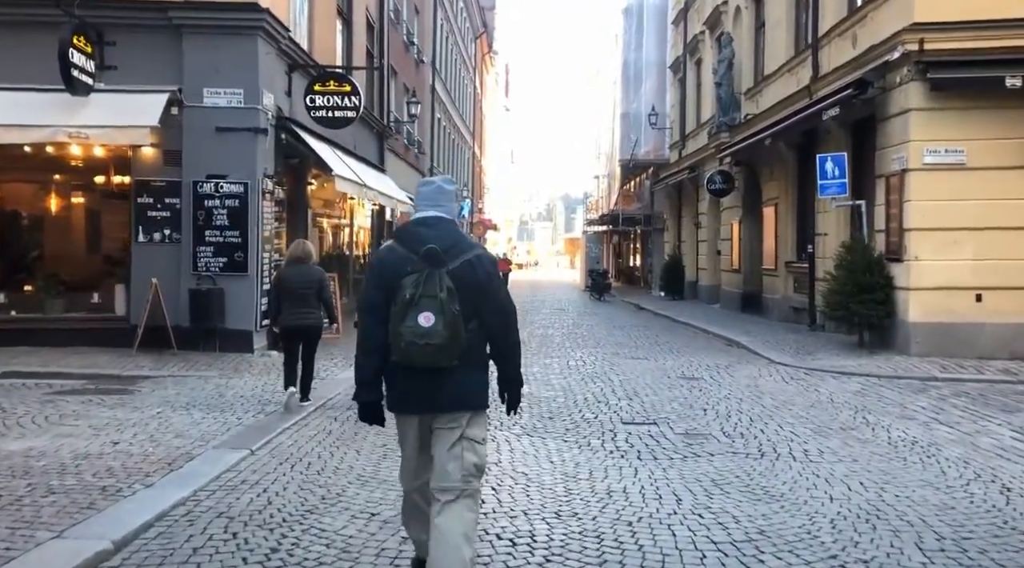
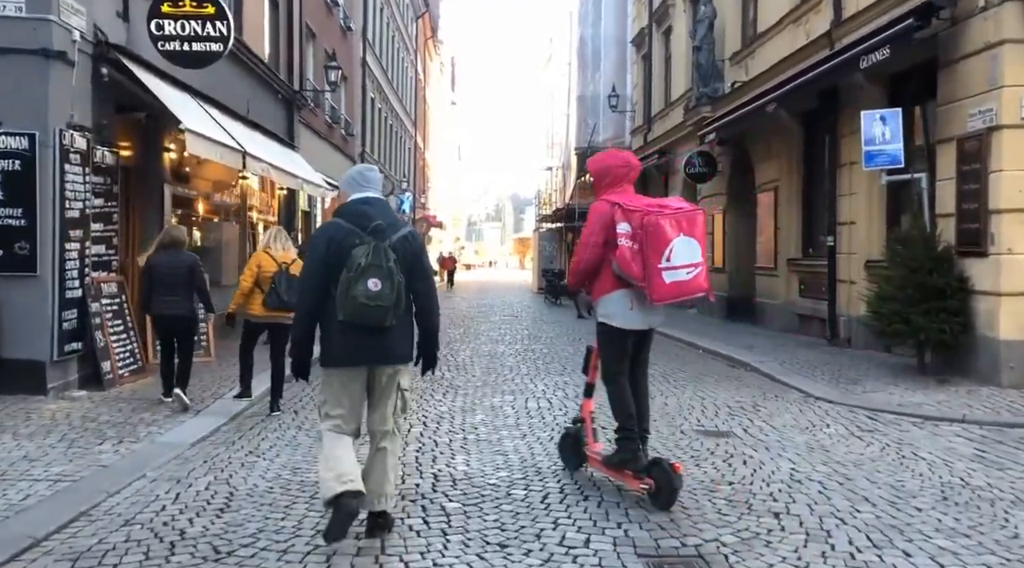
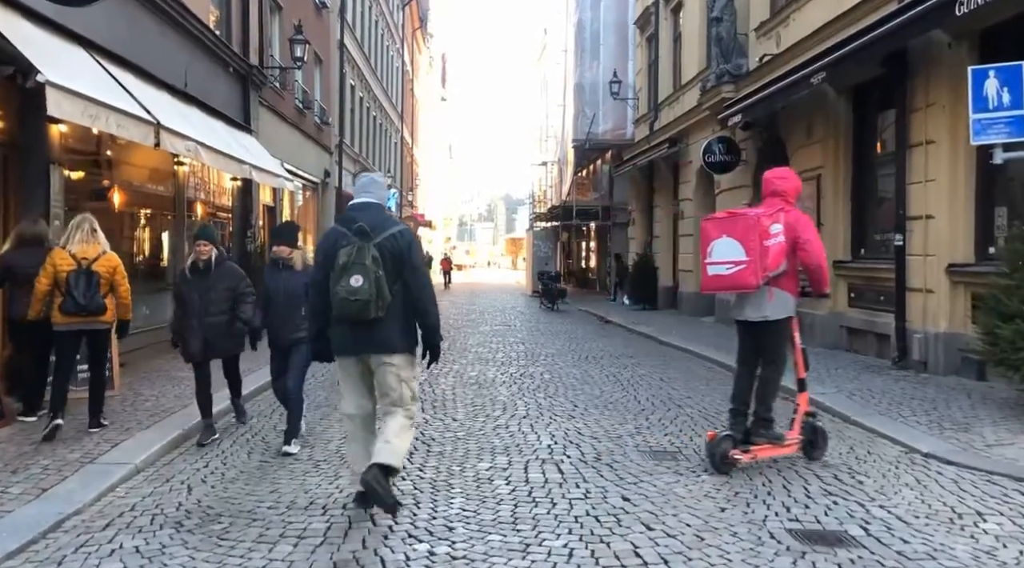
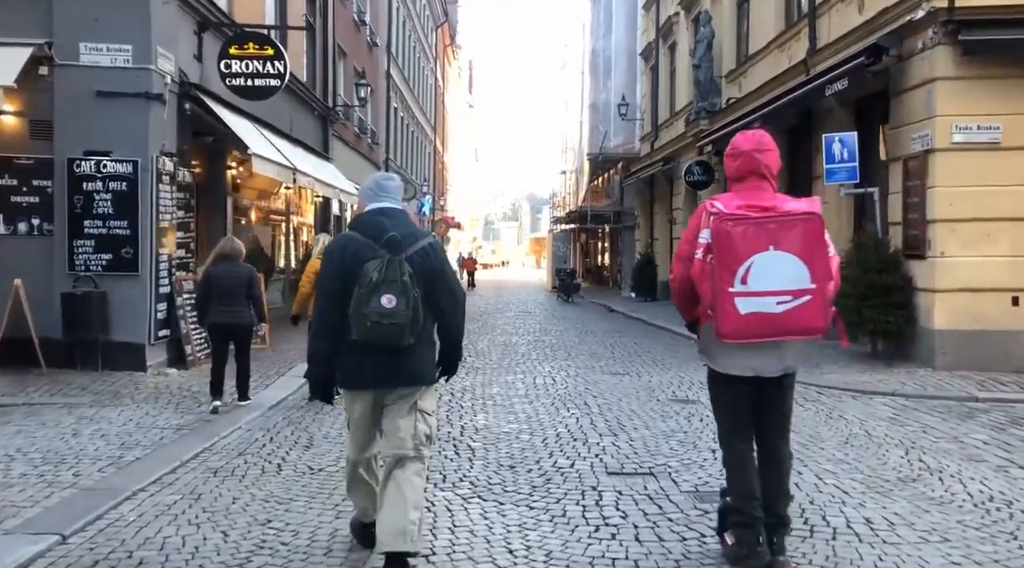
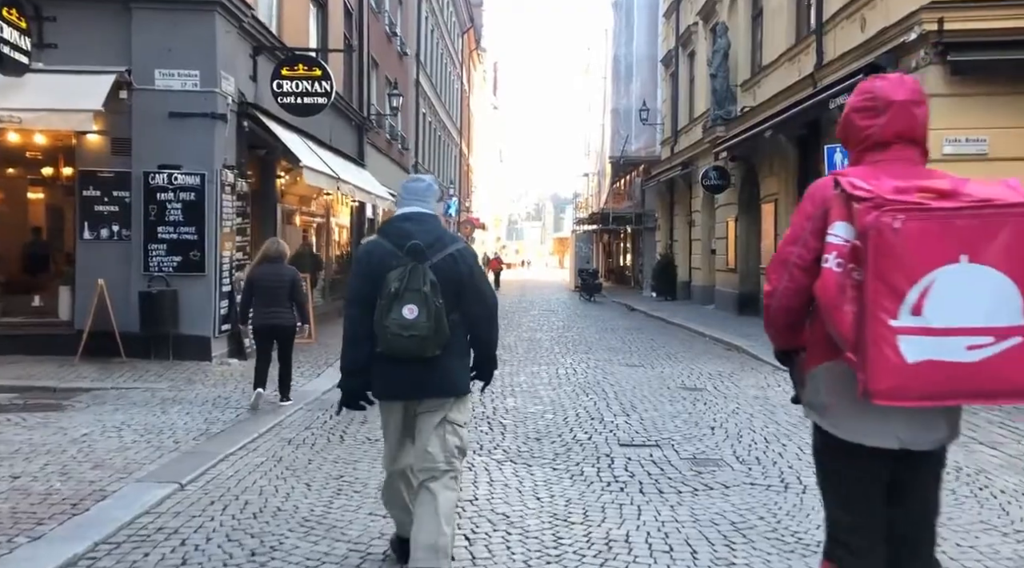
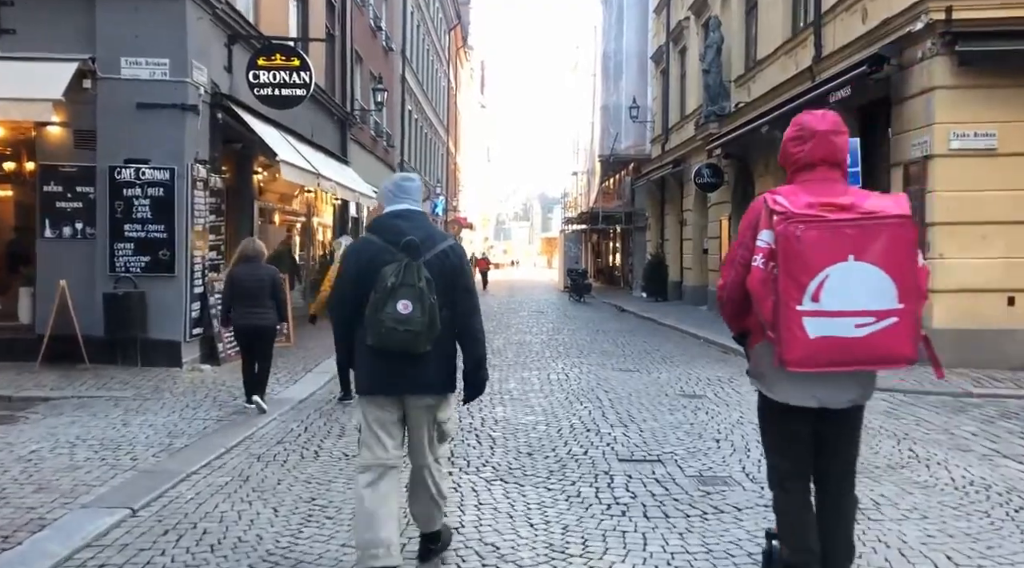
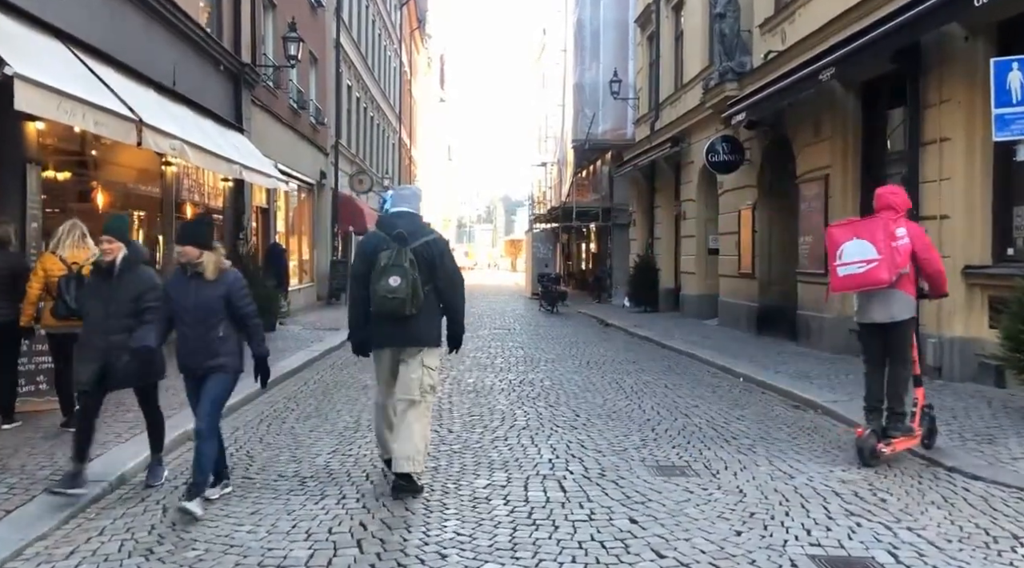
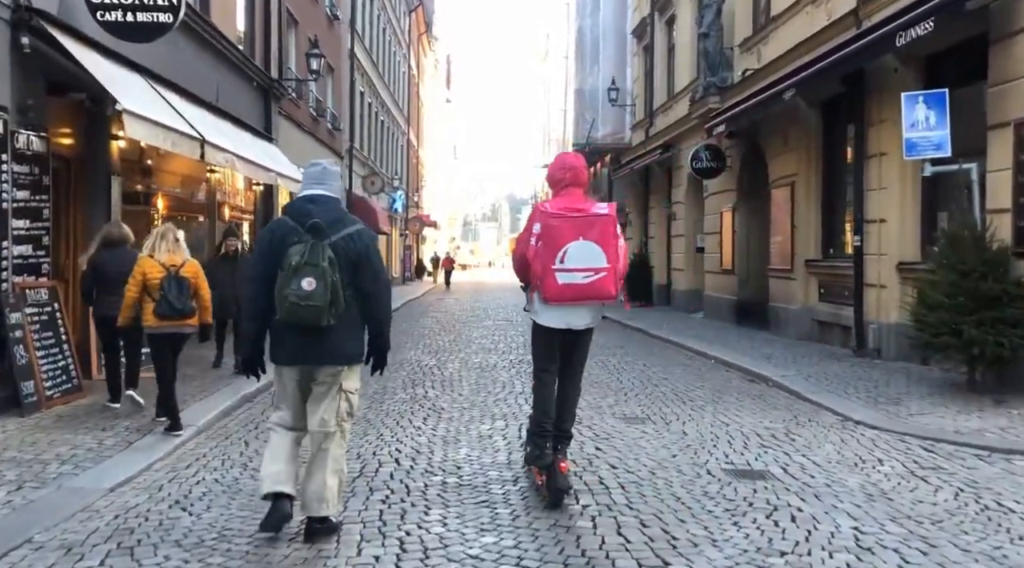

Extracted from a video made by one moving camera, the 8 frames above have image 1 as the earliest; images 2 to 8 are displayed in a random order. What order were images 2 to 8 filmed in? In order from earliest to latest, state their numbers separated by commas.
5, 6, 4, 2, 8, 3, 7
